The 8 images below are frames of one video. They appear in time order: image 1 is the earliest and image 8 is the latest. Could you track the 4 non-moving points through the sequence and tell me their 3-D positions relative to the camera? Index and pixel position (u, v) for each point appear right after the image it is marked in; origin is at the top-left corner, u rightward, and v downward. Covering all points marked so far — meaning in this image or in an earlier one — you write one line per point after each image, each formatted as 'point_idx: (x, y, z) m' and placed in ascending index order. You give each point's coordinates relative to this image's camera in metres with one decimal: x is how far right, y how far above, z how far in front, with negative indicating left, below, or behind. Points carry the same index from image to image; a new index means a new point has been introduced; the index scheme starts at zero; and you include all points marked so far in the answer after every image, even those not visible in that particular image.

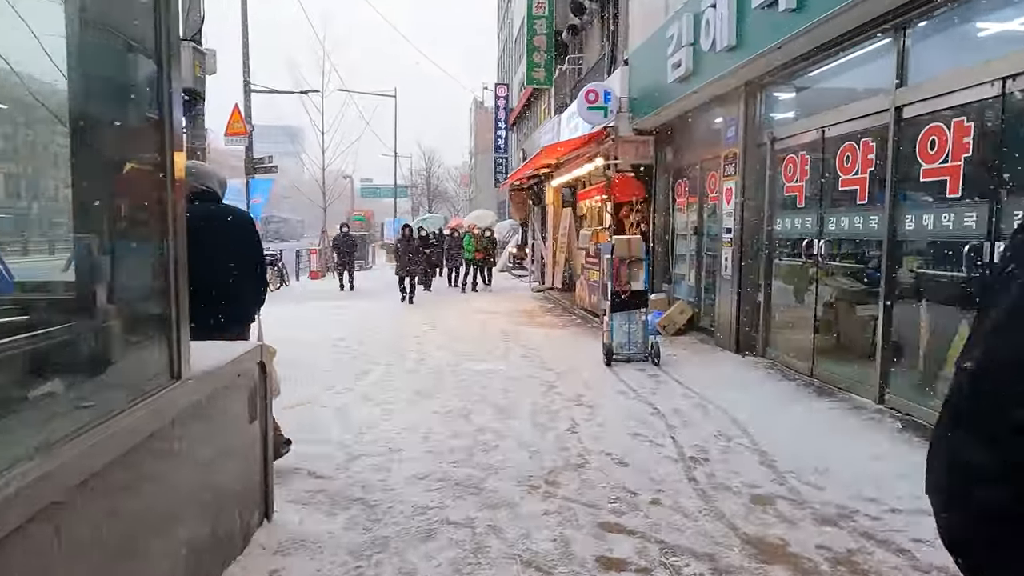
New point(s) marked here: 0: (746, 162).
0: (+2.9, +1.5, +8.1) m
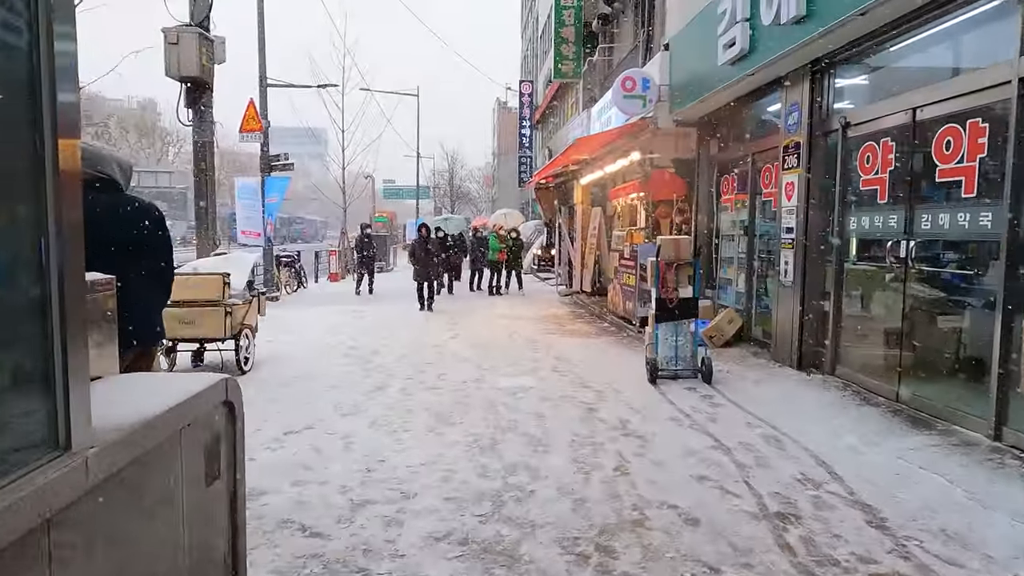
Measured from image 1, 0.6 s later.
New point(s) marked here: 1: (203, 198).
0: (+3.2, +1.4, +7.1) m
1: (-4.9, +1.5, +10.6) m
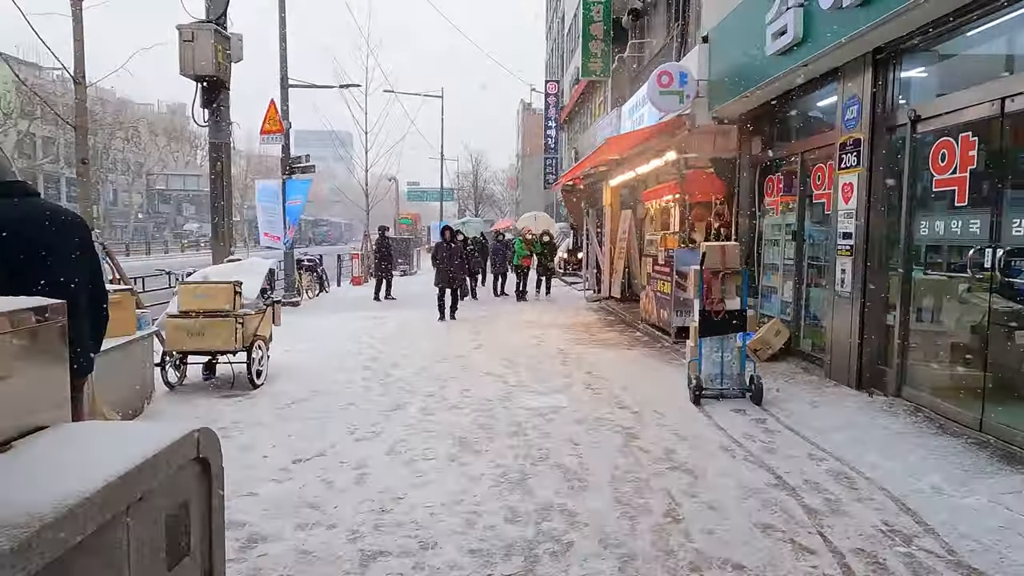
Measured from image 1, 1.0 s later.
0: (+3.5, +1.3, +6.4) m
1: (-4.5, +1.4, +10.2) m
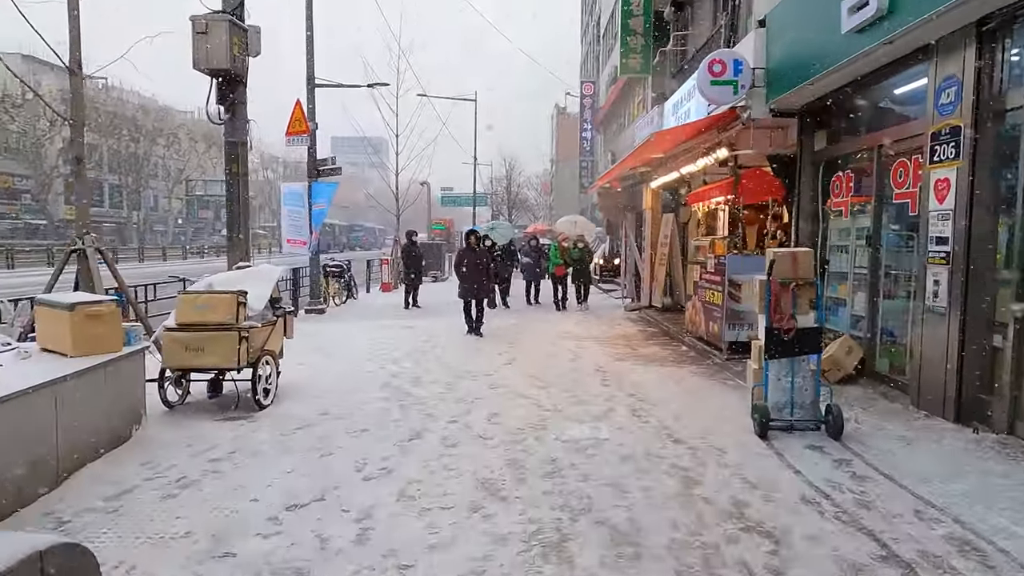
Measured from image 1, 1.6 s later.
0: (+3.8, +1.2, +5.4) m
1: (-4.0, +1.2, +9.6) m
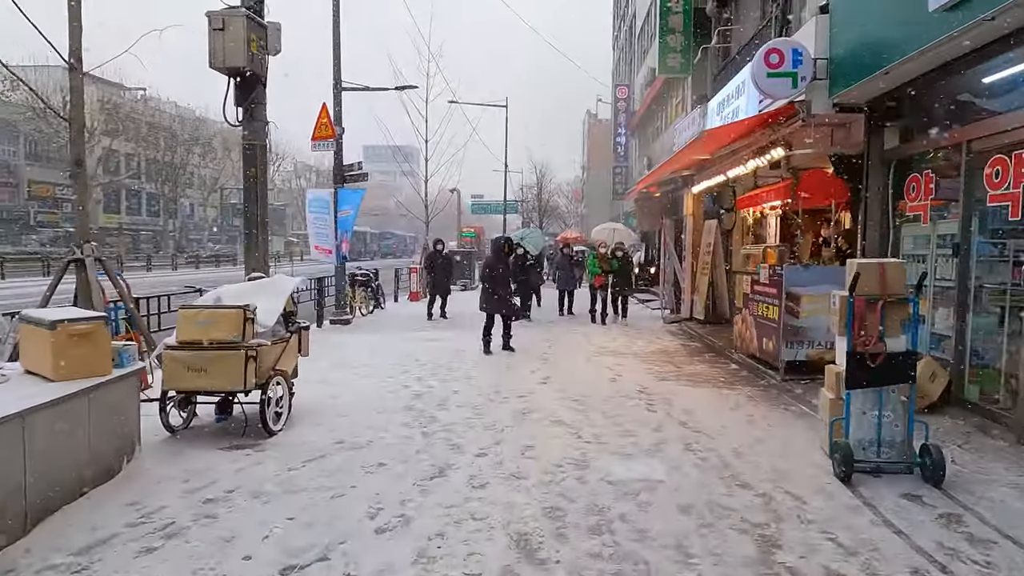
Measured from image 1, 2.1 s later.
0: (+4.1, +1.1, +4.6) m
1: (-3.6, +1.1, +9.1) m
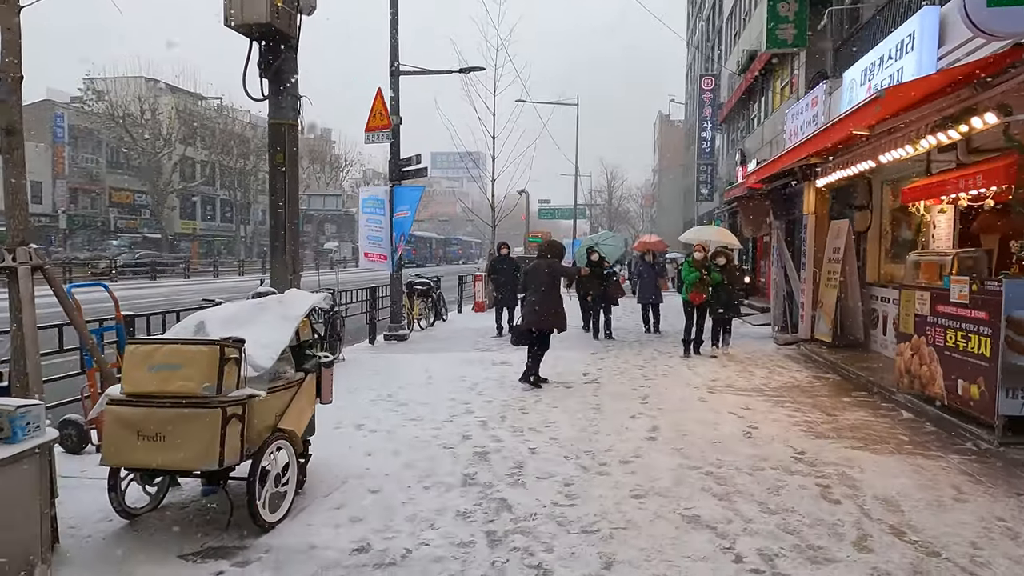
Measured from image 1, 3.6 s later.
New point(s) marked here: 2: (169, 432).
0: (+4.6, +0.9, +2.0) m
1: (-2.6, +0.9, +7.3) m
2: (-1.9, -0.8, +3.7) m
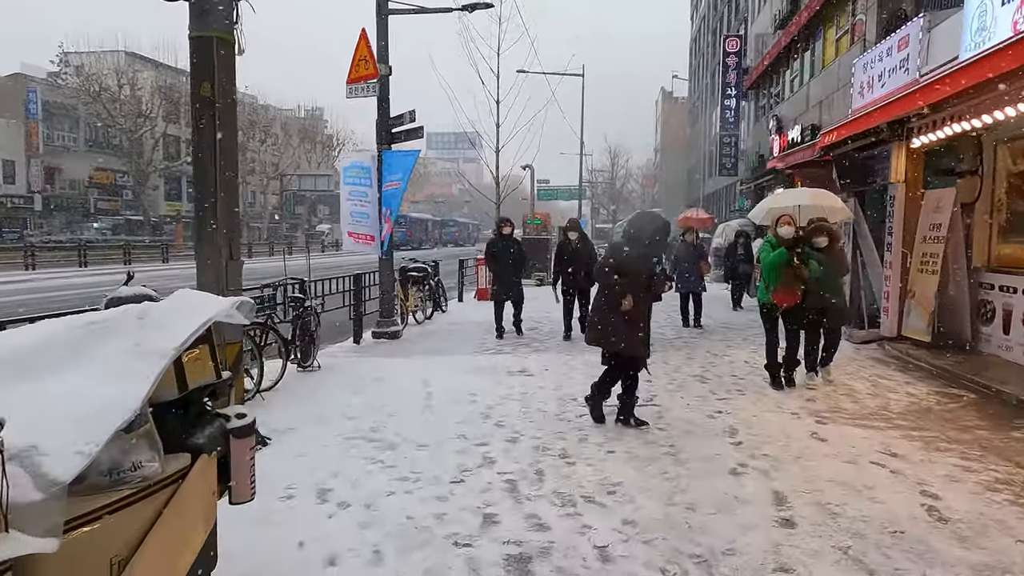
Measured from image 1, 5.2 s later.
0: (+4.9, +0.8, -0.3) m
1: (-2.3, +1.0, +5.0) m
2: (-1.6, -0.8, +1.4) m
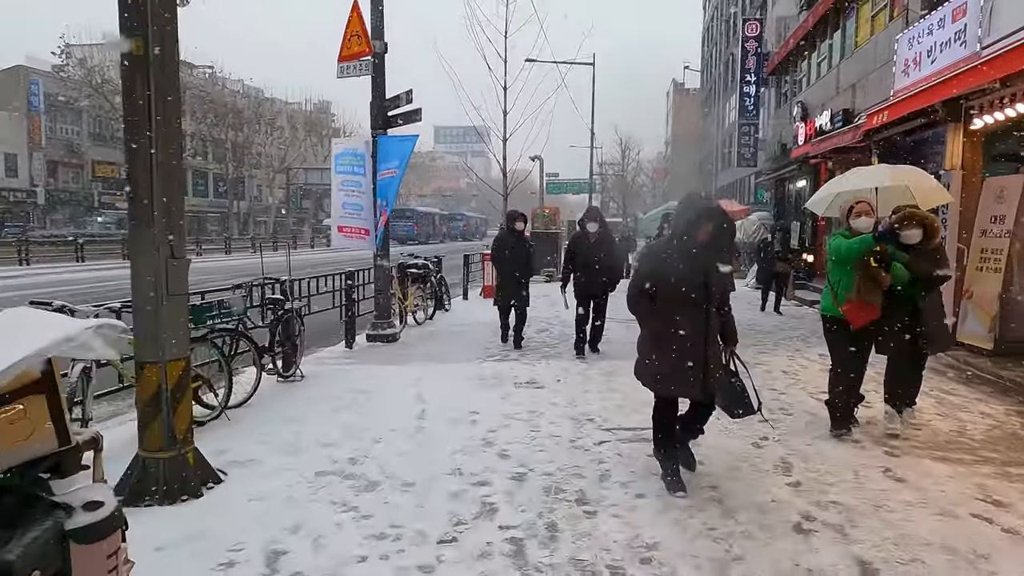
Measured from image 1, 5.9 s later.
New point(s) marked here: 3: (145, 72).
0: (+4.9, +0.8, -1.3) m
1: (-2.2, +0.9, +4.0) m
2: (-1.6, -0.9, +0.5) m
3: (-2.2, +1.3, +3.9) m
